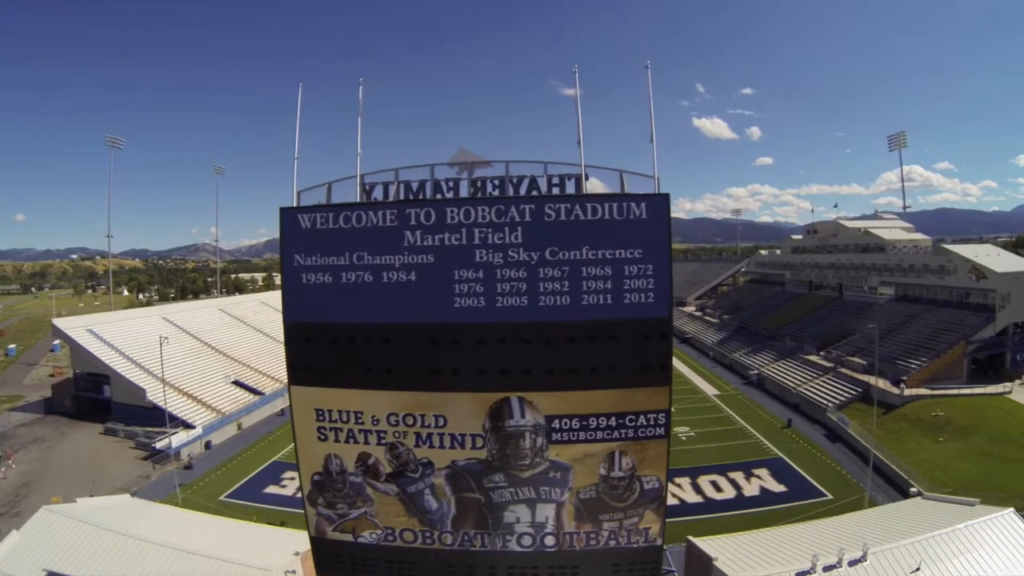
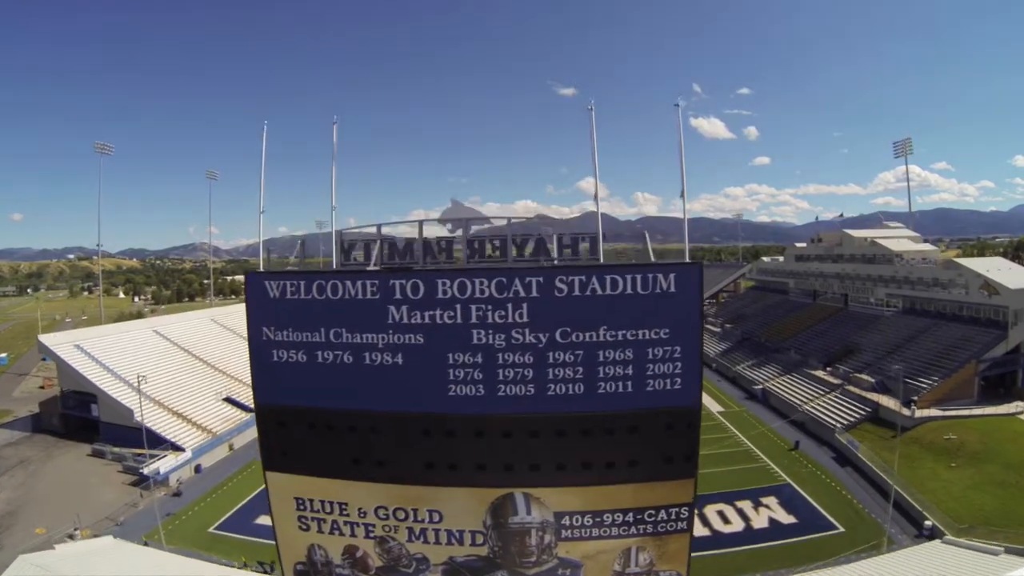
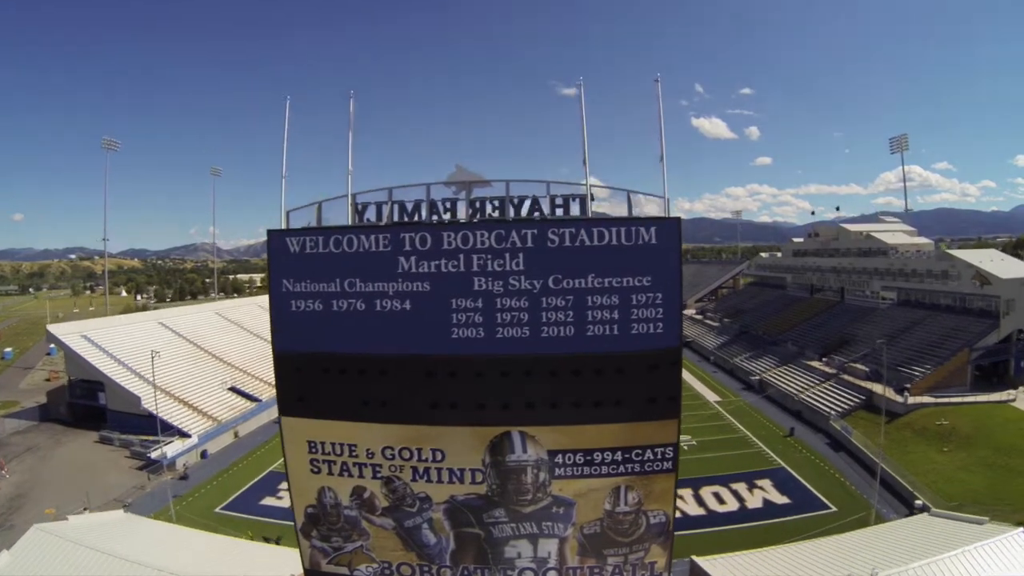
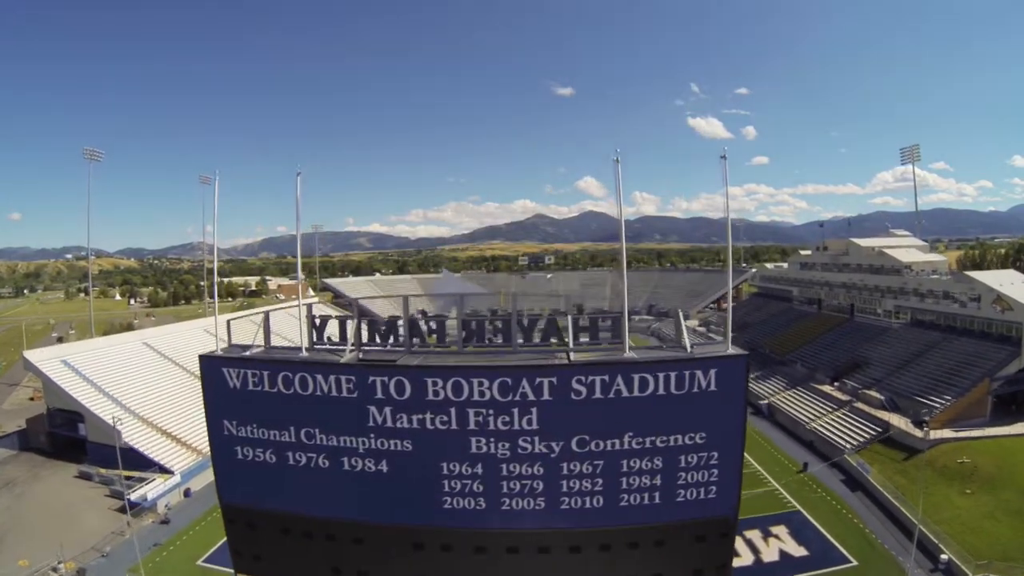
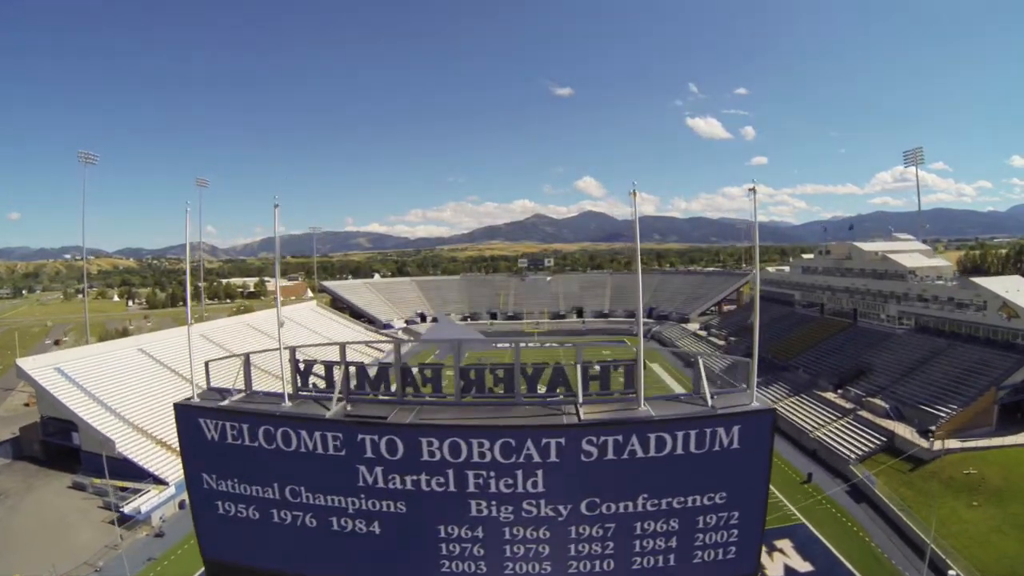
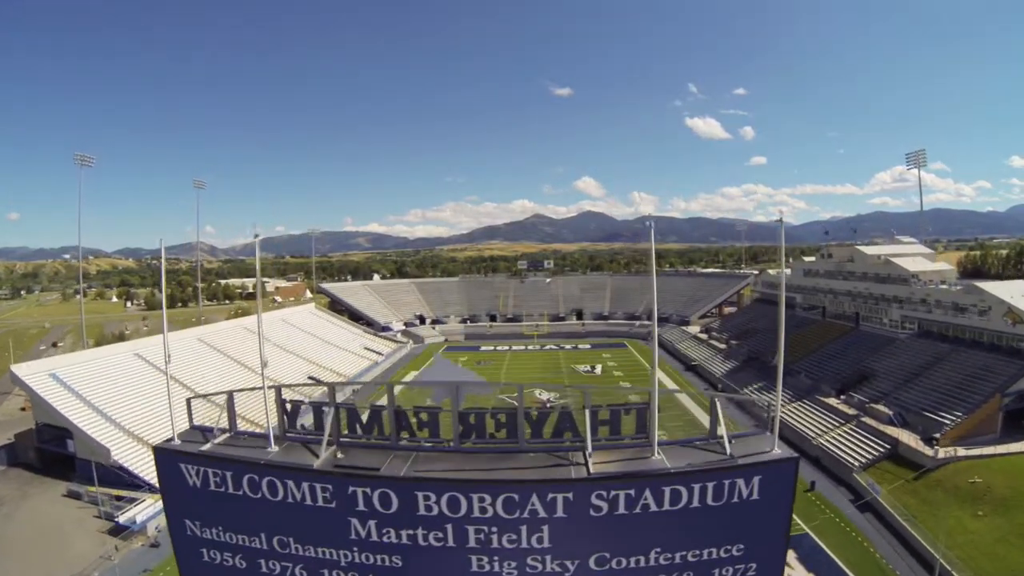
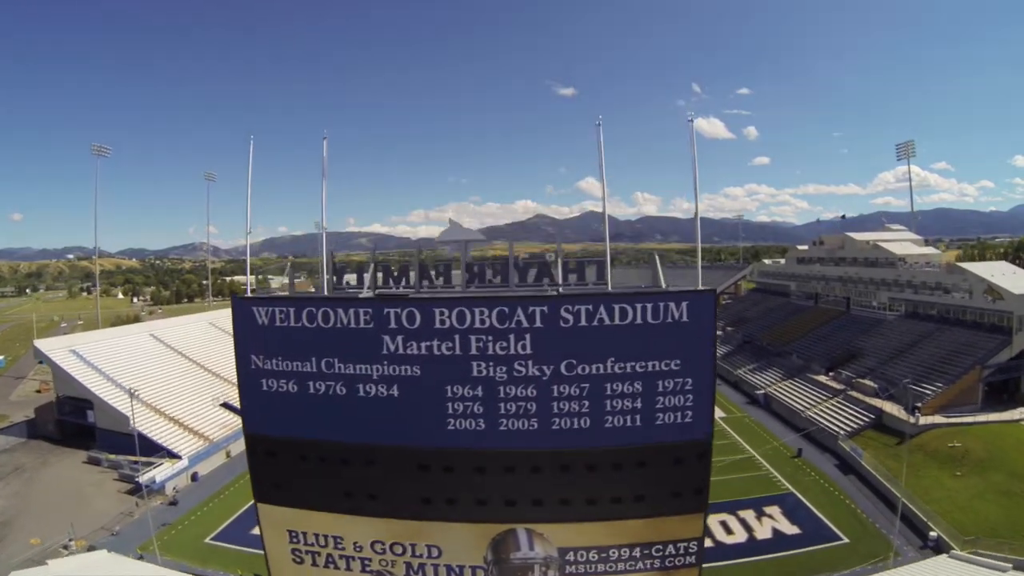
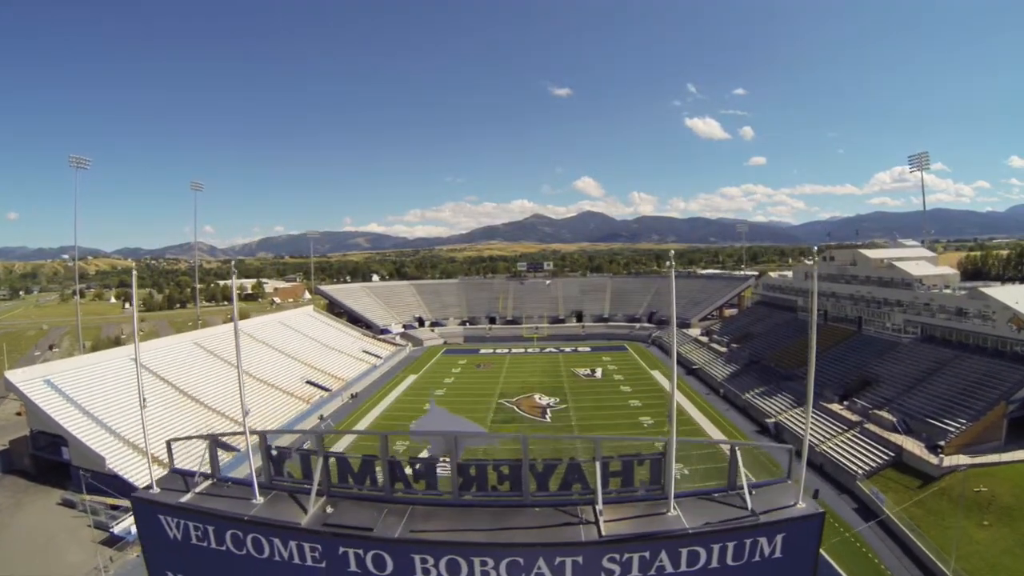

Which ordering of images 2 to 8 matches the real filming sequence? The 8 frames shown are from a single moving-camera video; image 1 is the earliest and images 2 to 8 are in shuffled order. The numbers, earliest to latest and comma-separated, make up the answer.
3, 2, 7, 4, 5, 6, 8
